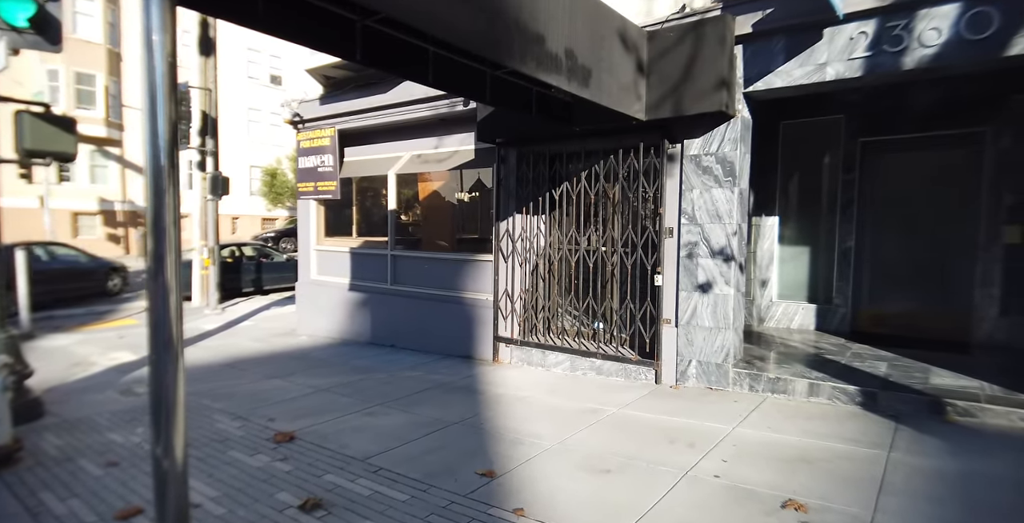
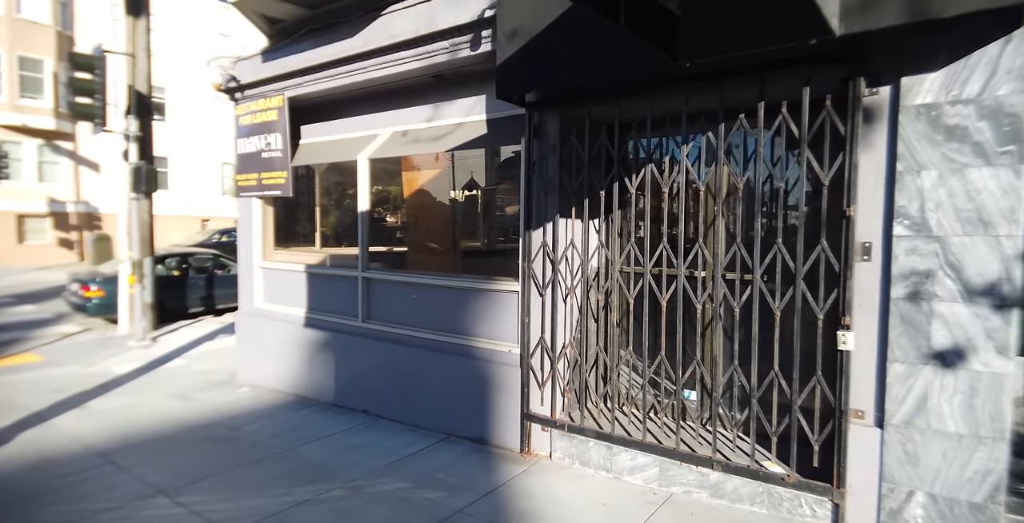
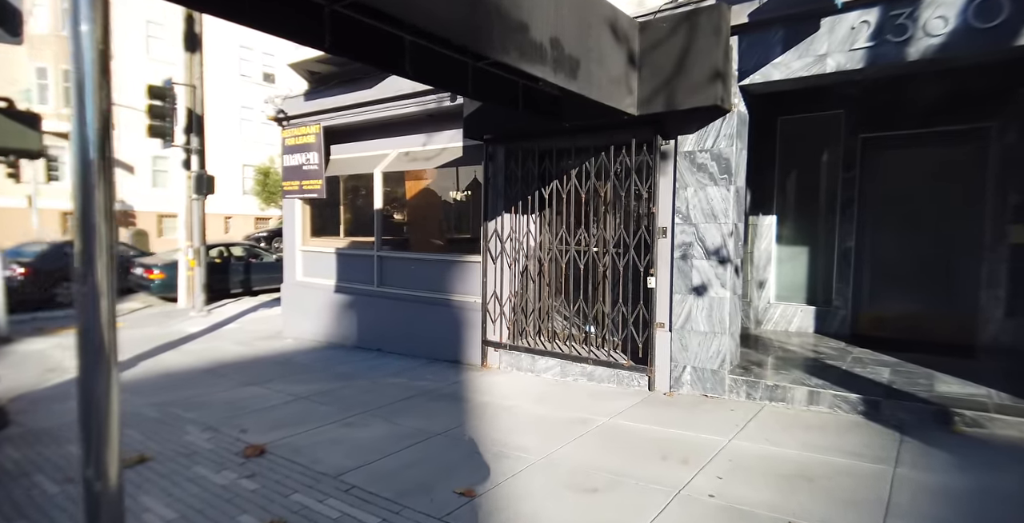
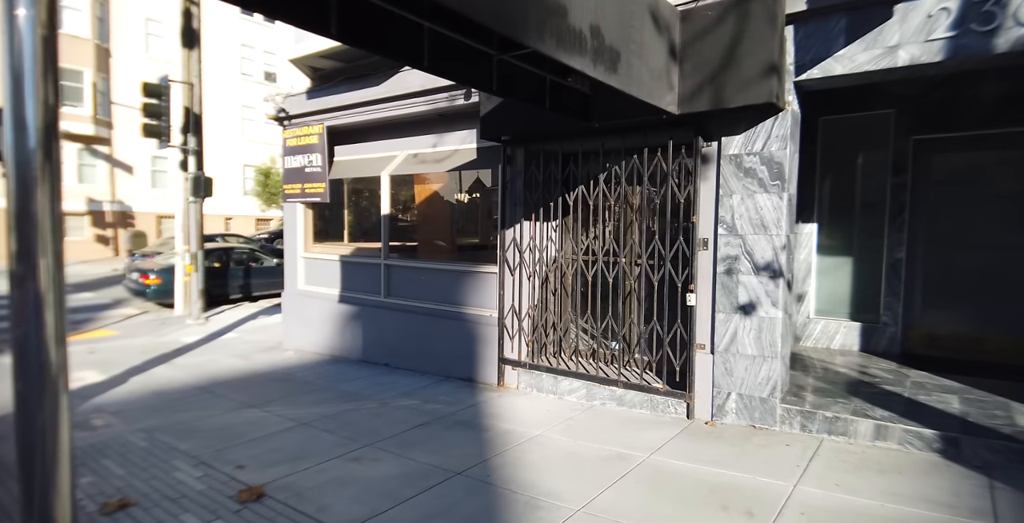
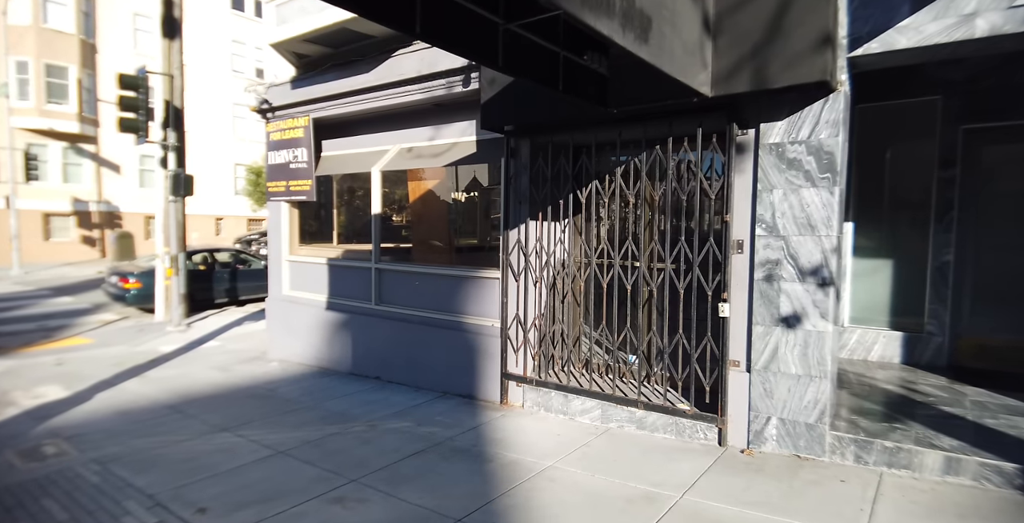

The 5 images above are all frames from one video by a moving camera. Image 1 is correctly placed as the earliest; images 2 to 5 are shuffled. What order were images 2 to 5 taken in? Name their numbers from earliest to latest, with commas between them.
3, 4, 5, 2
